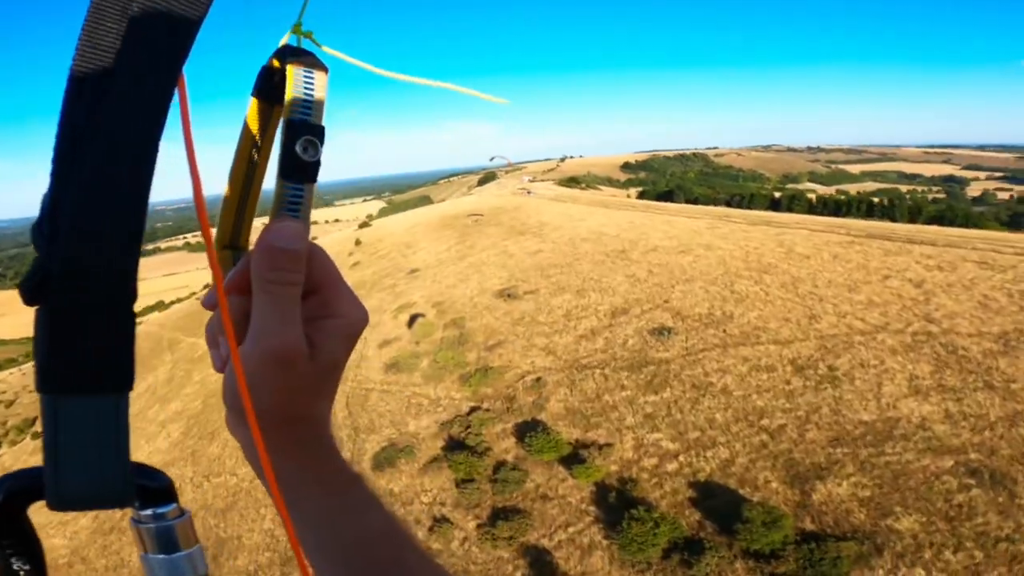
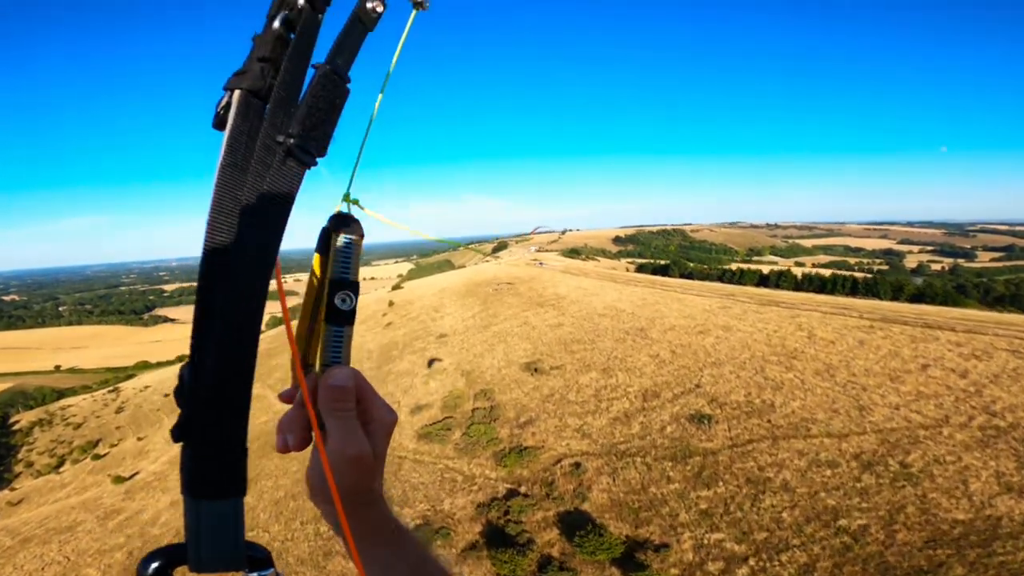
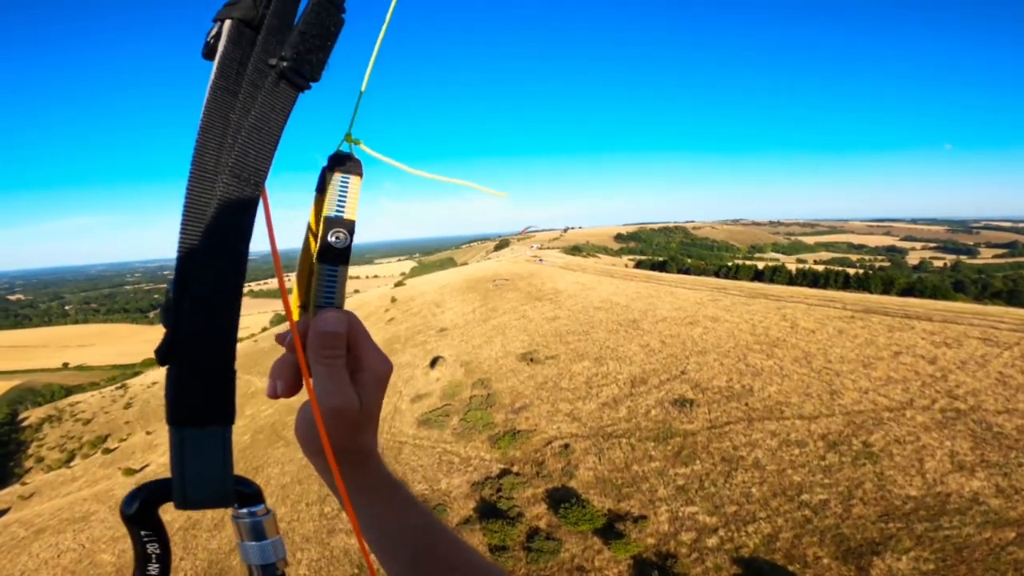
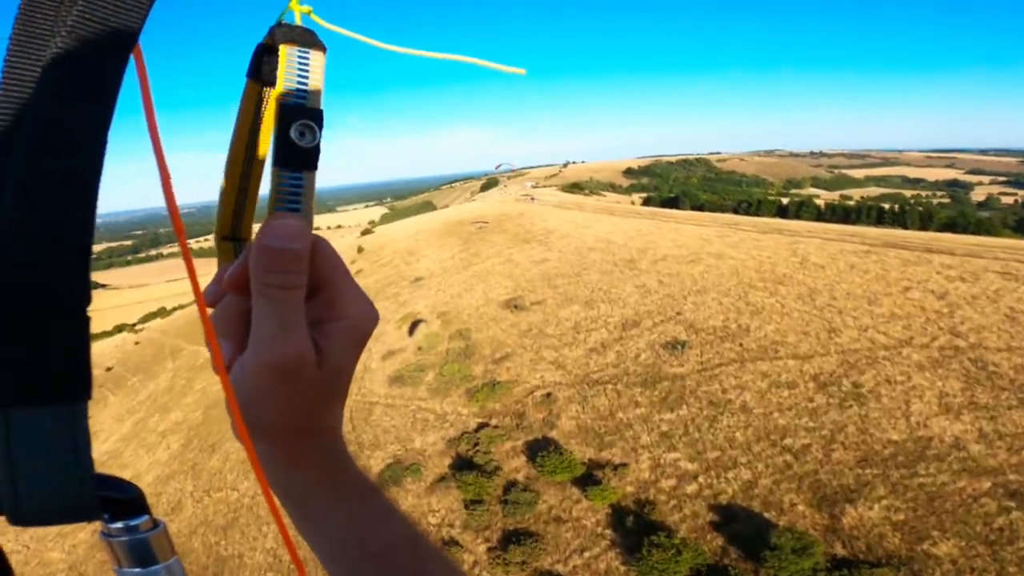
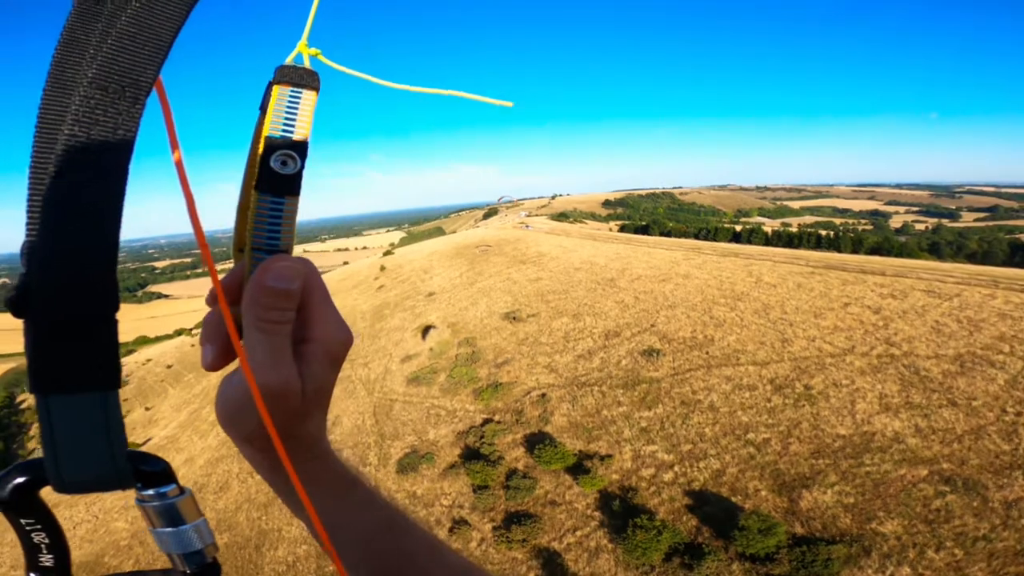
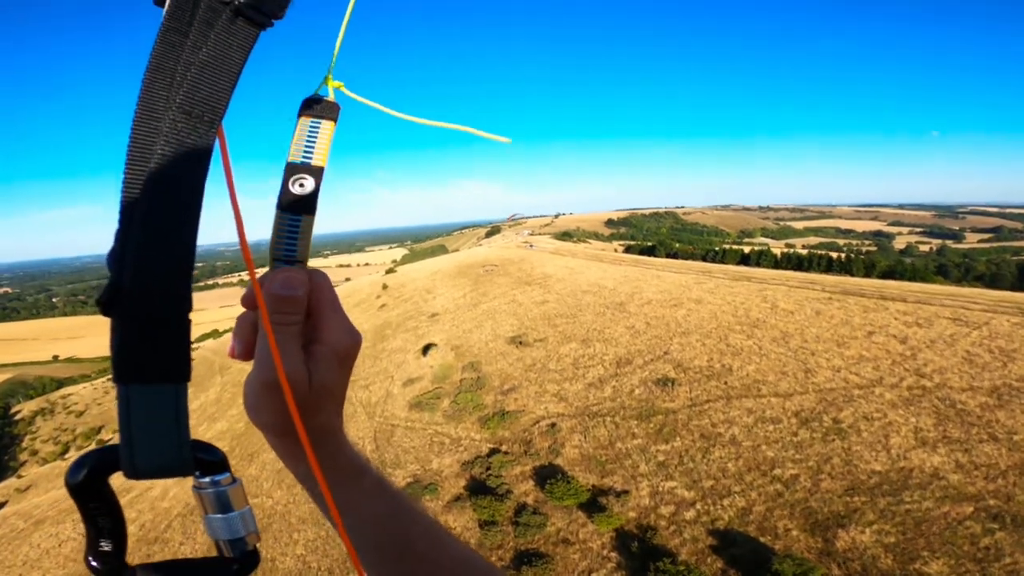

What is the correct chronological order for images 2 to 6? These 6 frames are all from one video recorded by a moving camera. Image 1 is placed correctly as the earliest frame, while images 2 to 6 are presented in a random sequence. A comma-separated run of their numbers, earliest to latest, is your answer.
4, 5, 6, 3, 2
